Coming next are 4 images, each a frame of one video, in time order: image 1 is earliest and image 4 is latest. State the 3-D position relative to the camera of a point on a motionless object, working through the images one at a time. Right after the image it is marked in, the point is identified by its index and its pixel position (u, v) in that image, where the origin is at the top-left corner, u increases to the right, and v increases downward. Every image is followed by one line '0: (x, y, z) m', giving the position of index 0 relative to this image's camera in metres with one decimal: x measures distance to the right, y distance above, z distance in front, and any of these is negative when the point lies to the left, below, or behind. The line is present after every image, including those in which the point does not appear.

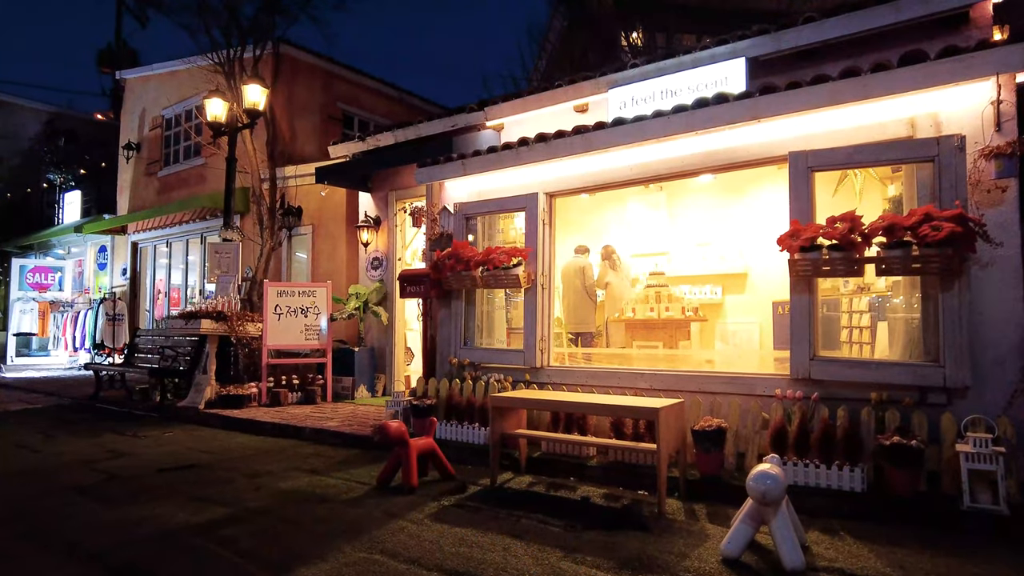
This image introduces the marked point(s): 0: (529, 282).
0: (+0.2, +0.1, +6.7) m
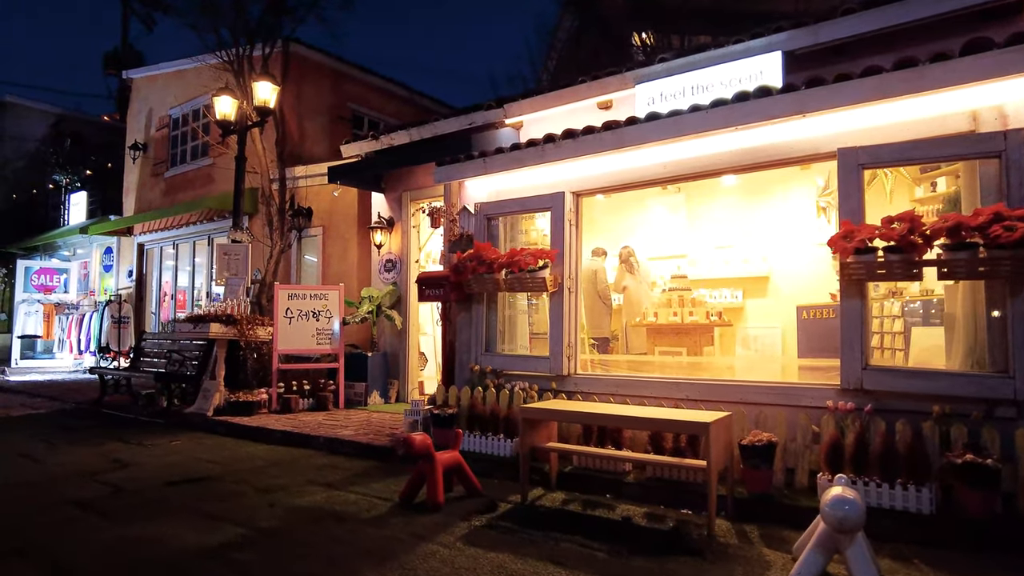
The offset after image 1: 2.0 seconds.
0: (+0.4, 0.0, +6.4) m
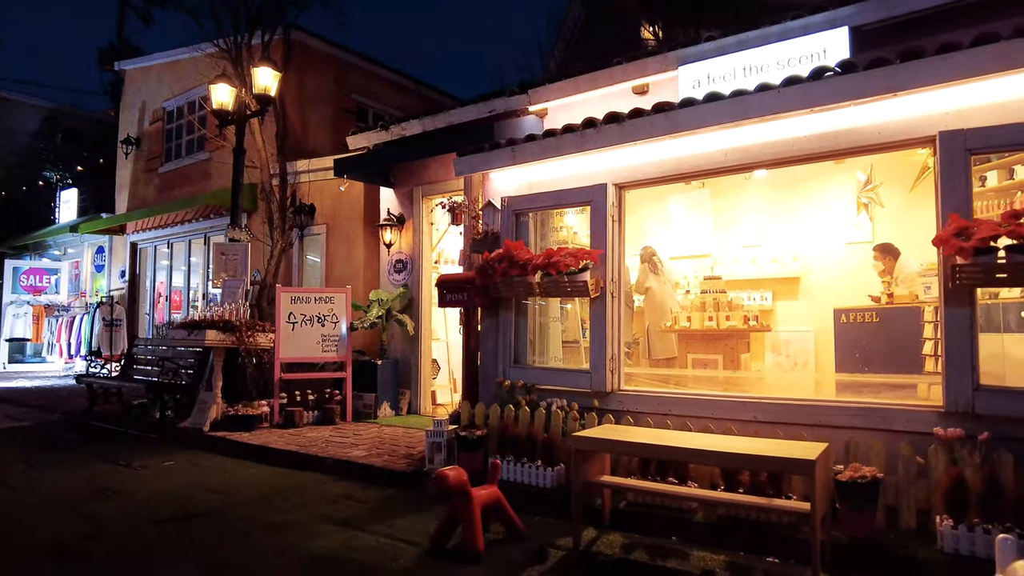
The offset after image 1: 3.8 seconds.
0: (+0.7, 0.0, +5.6) m
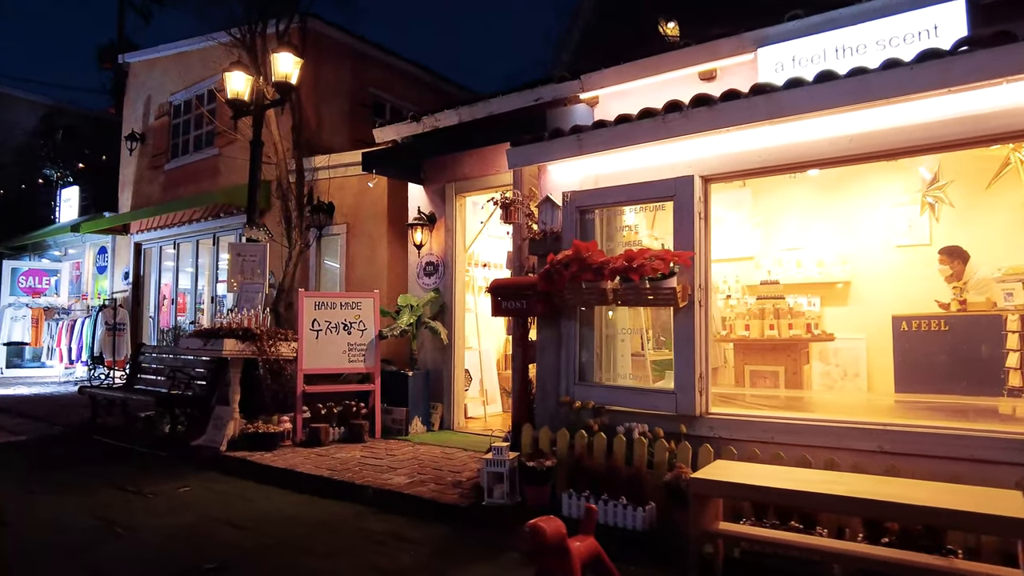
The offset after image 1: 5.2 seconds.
0: (+1.2, -0.1, +4.9) m
